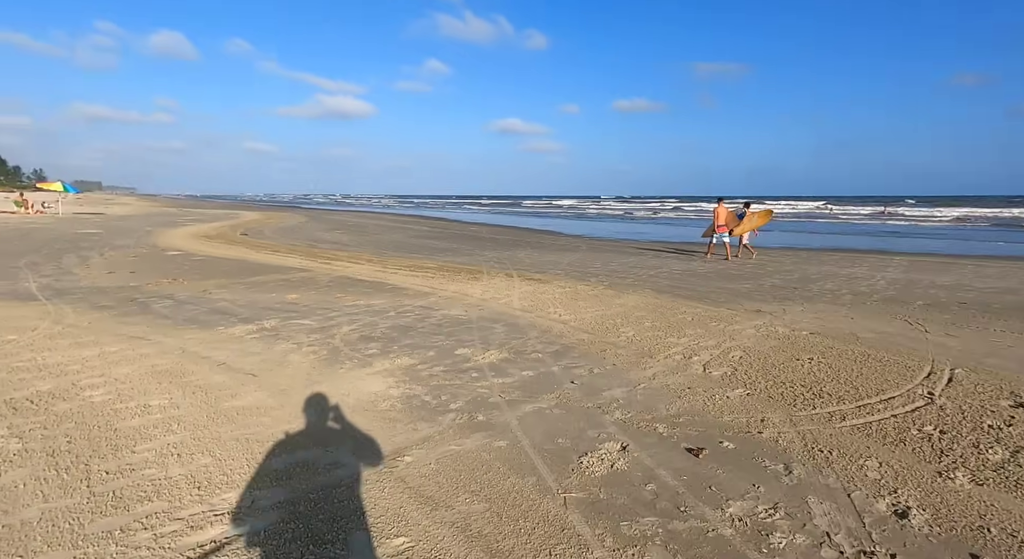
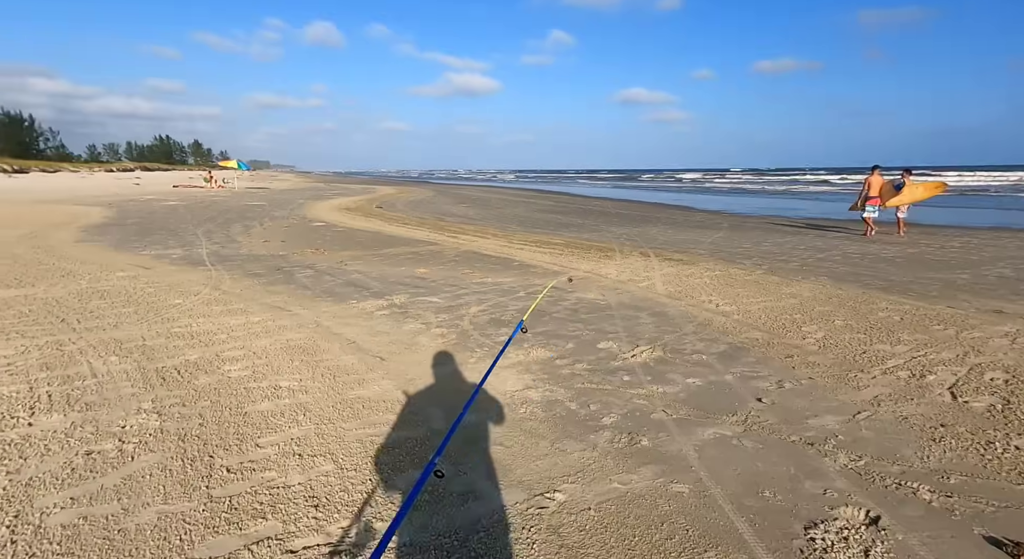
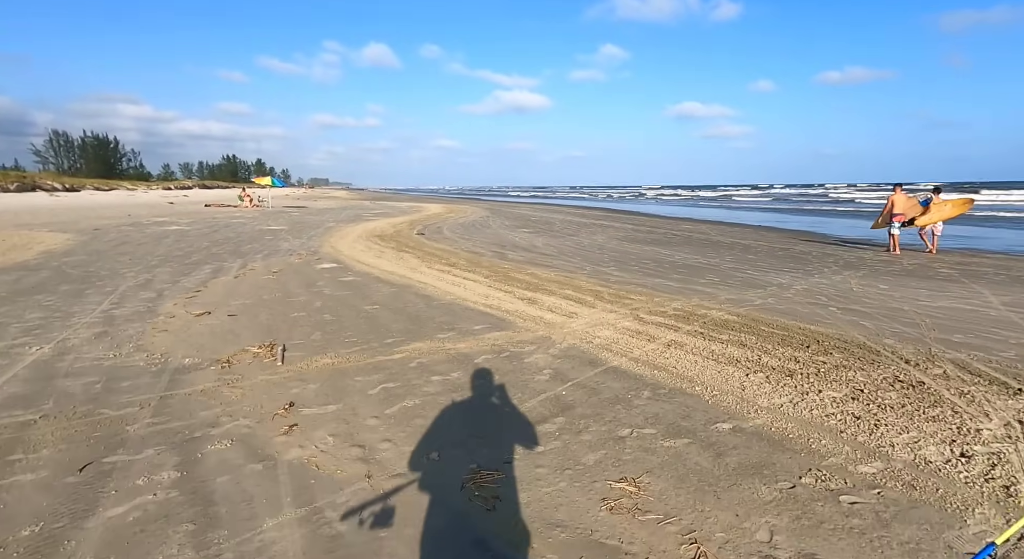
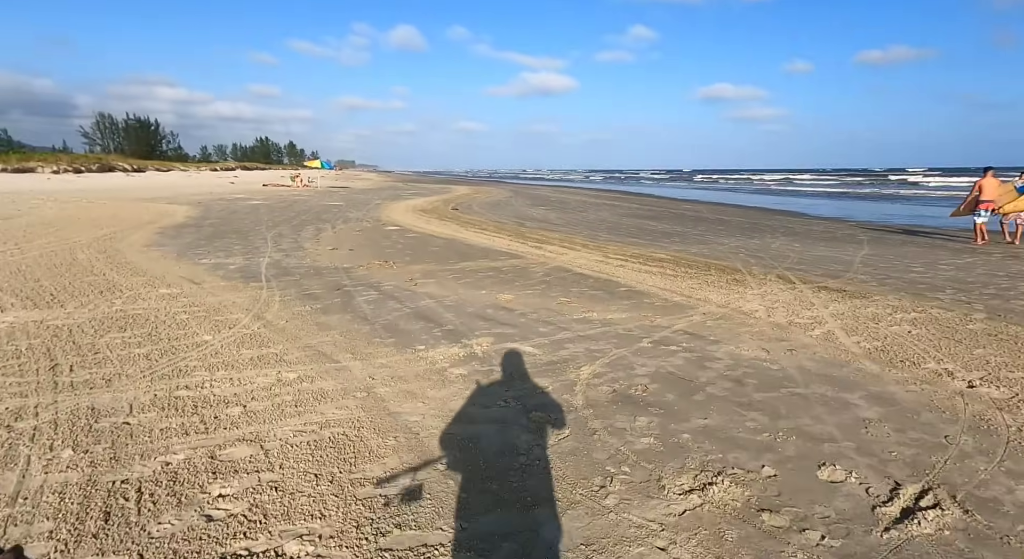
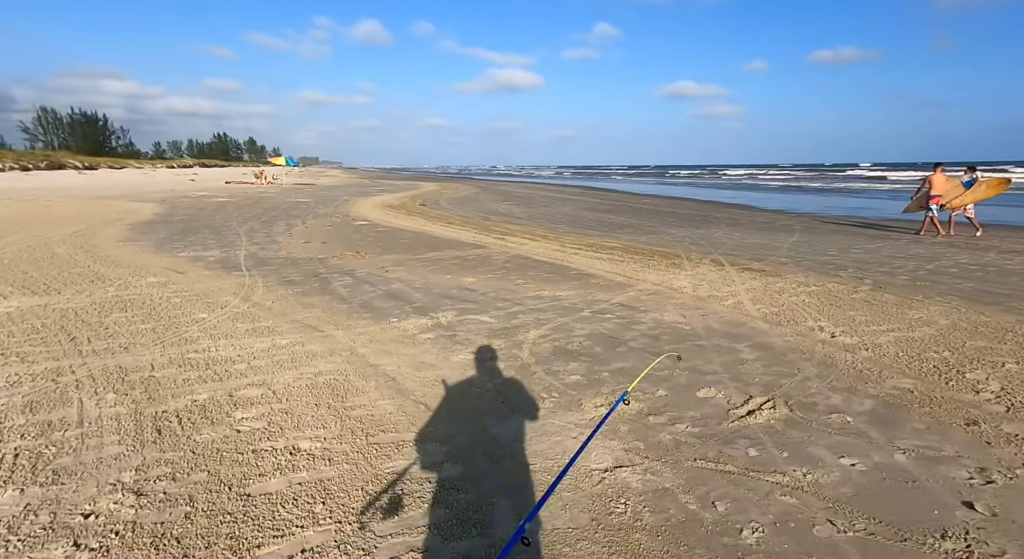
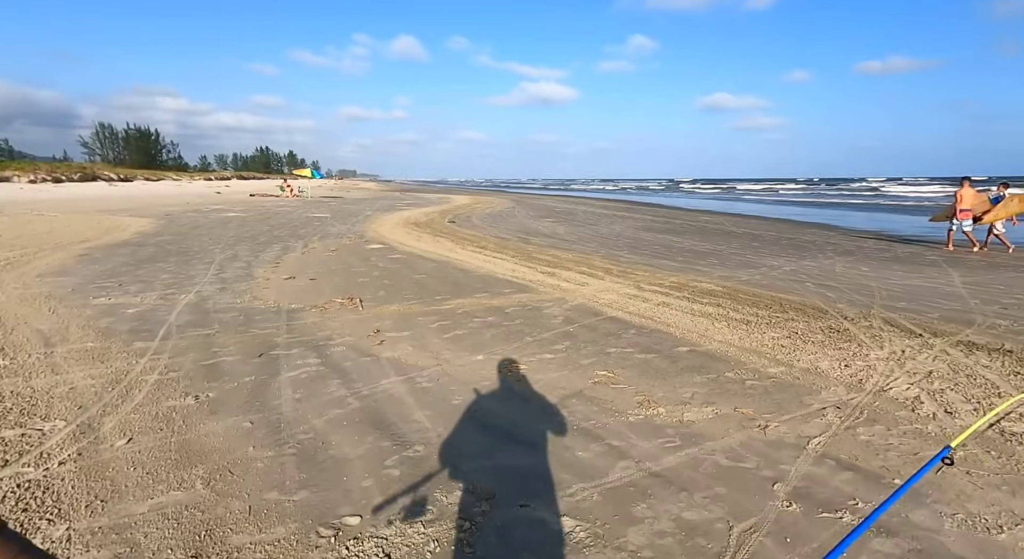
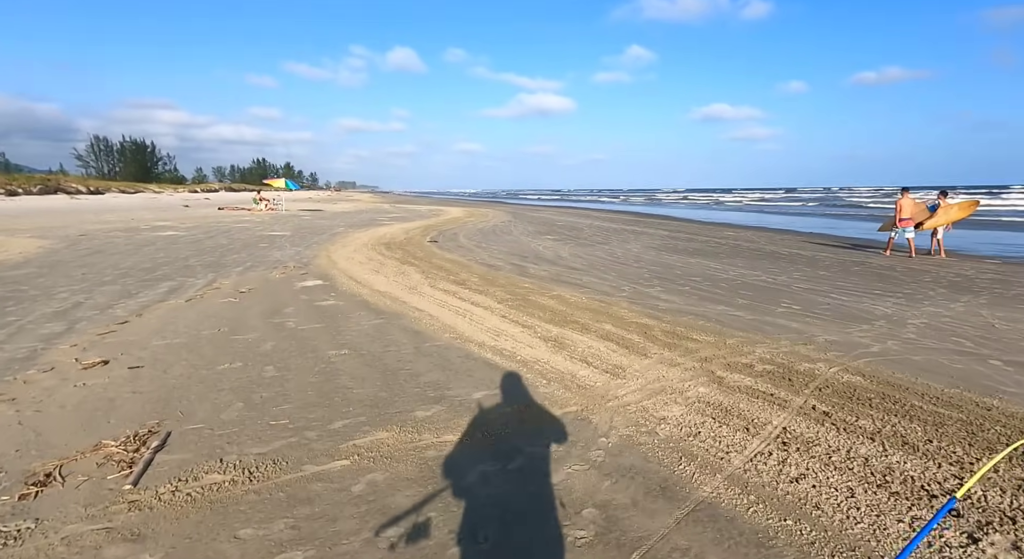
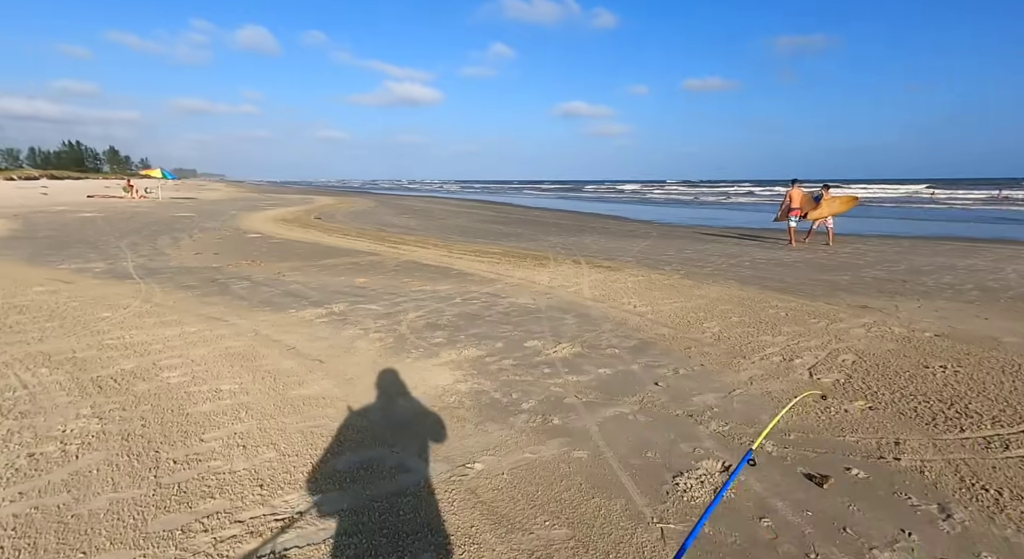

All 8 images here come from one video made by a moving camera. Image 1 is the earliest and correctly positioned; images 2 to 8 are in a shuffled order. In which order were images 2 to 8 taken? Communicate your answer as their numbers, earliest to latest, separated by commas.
8, 2, 5, 4, 6, 3, 7
